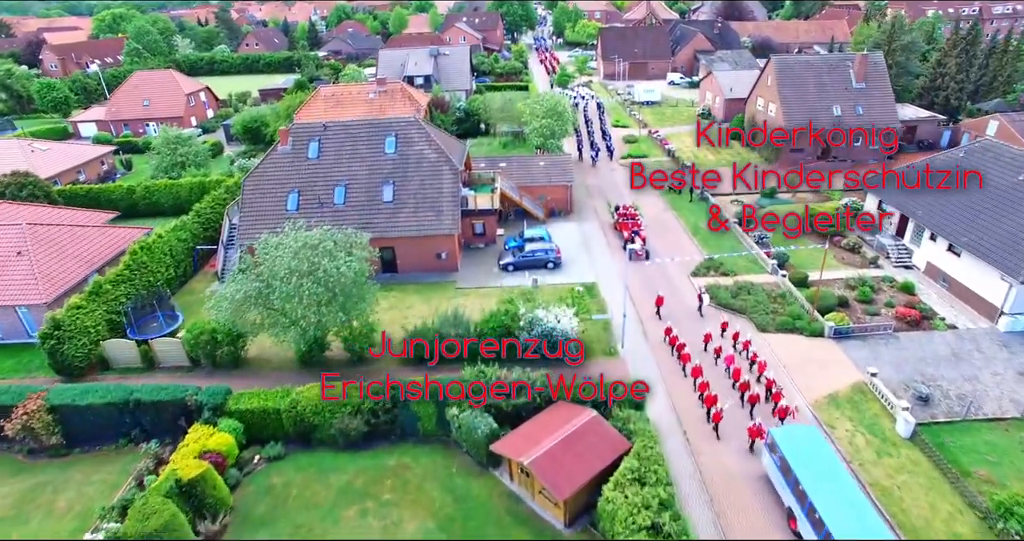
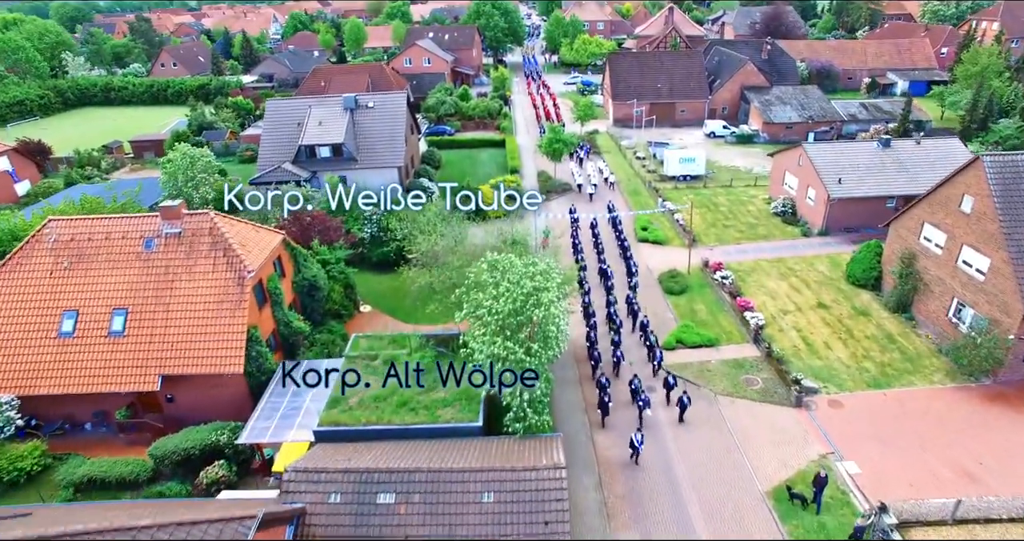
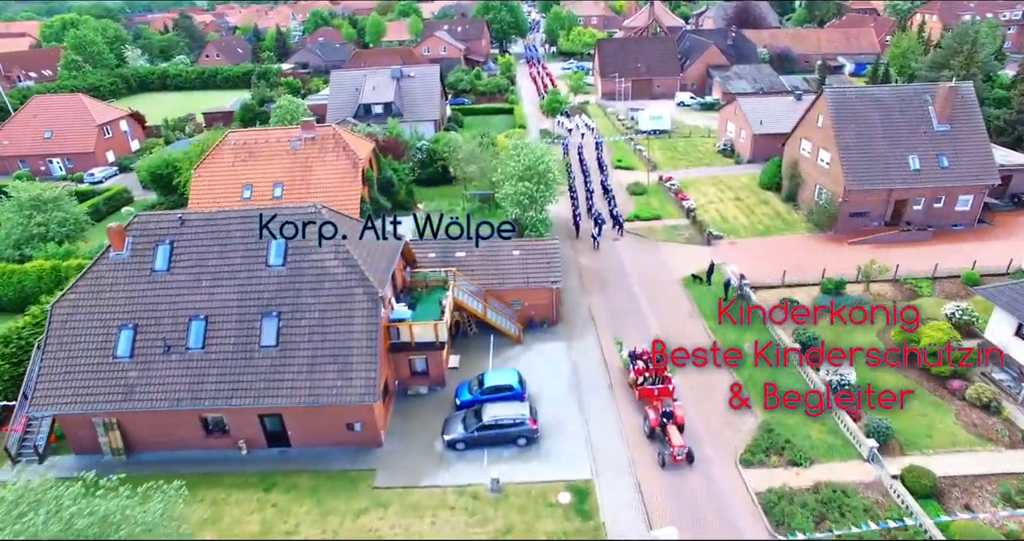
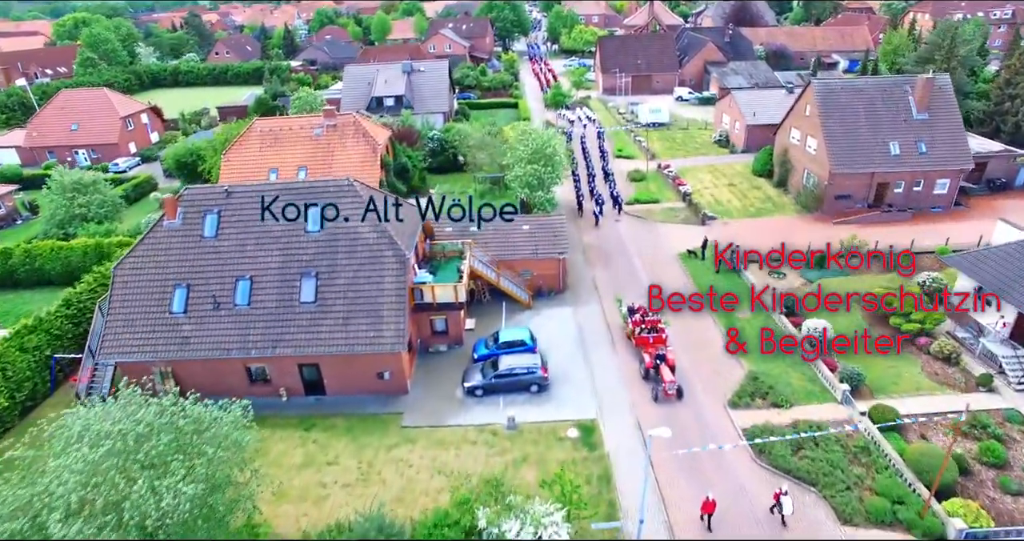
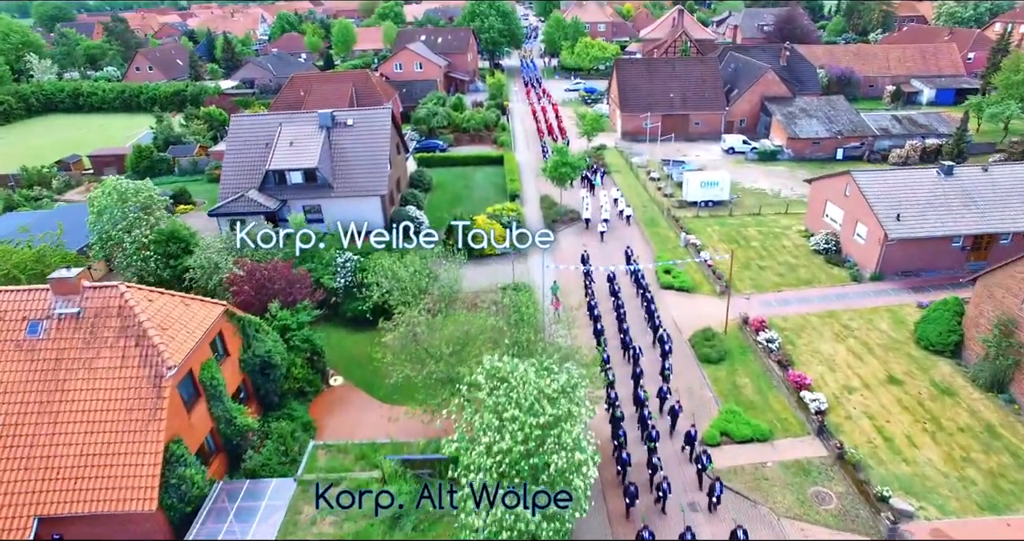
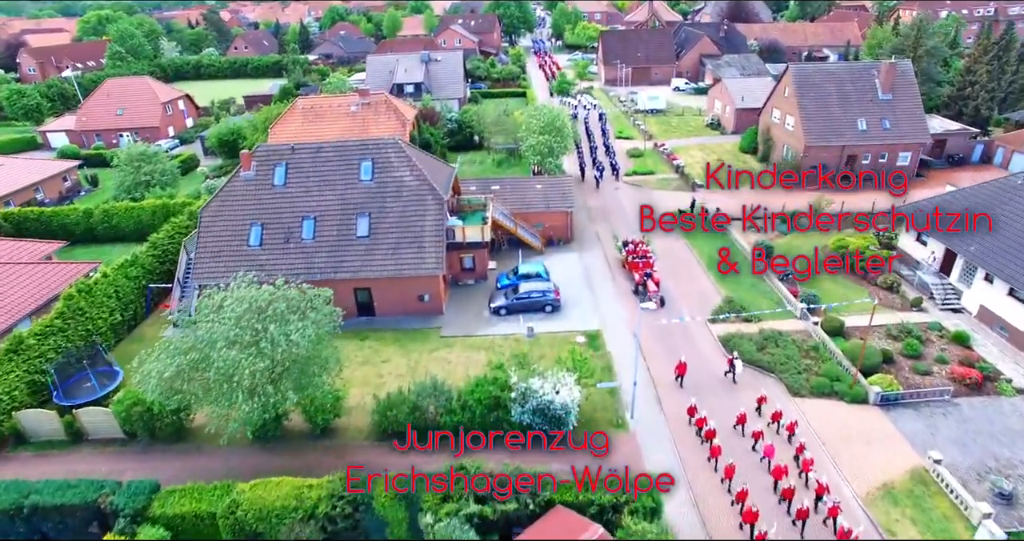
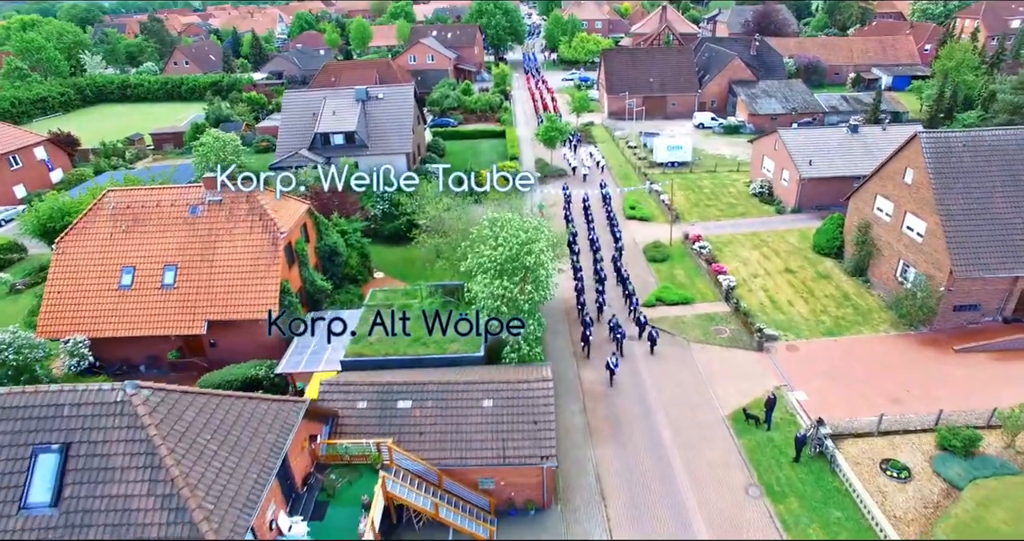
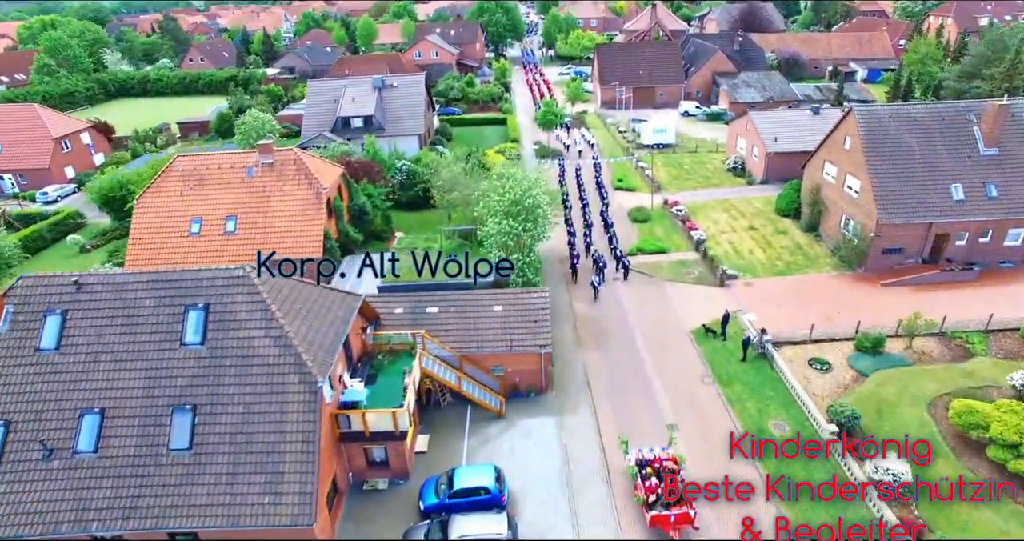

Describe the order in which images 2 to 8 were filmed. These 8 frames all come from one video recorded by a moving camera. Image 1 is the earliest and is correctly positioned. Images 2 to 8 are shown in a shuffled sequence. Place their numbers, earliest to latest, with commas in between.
6, 4, 3, 8, 7, 2, 5
